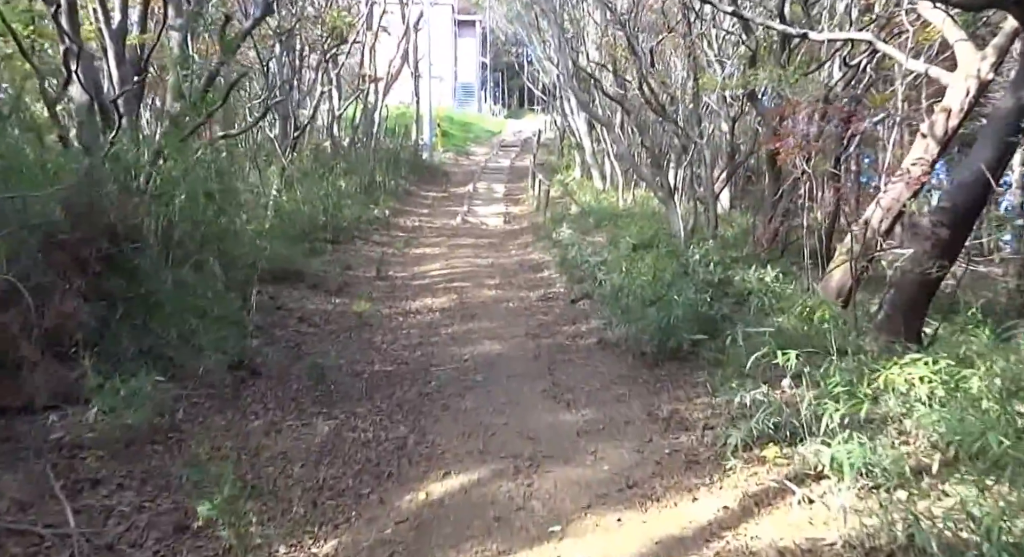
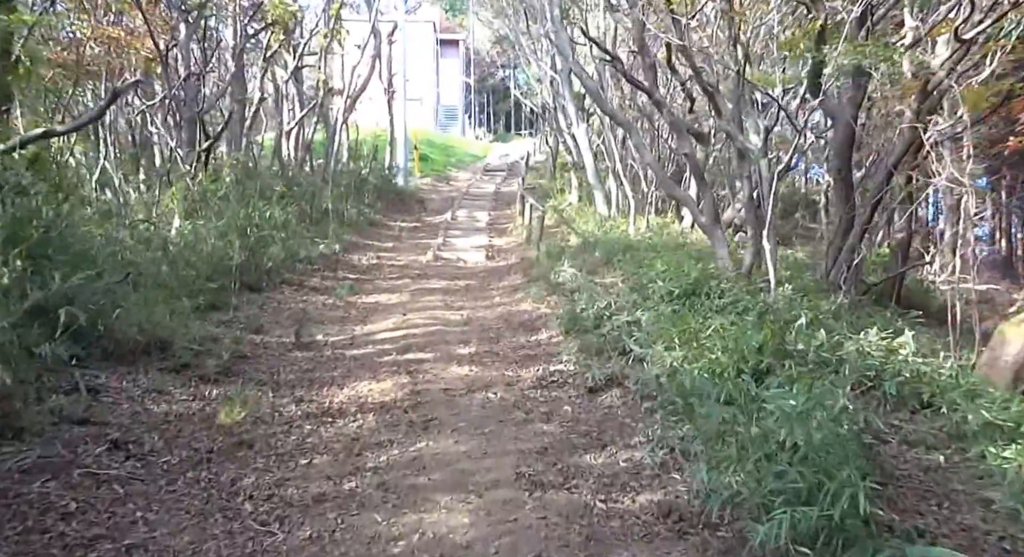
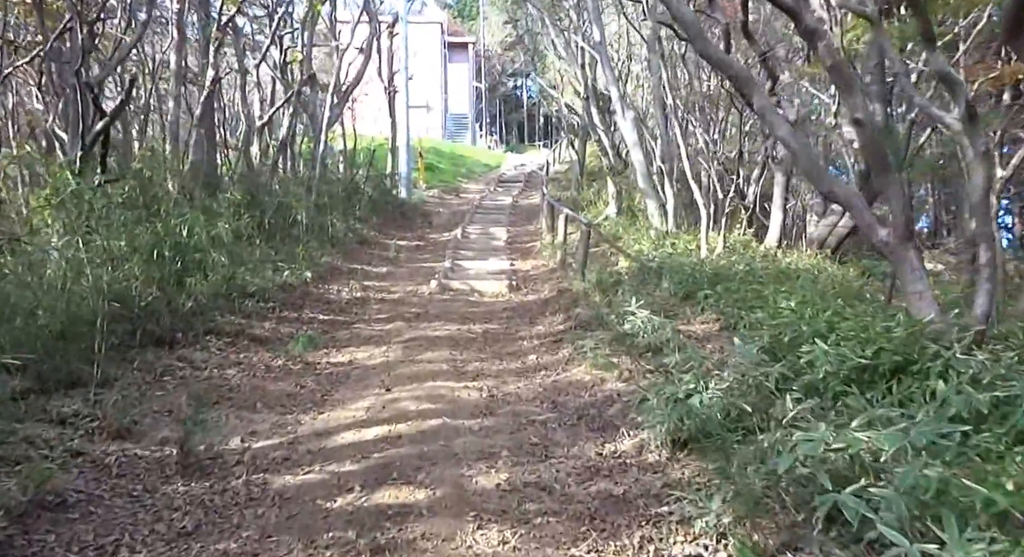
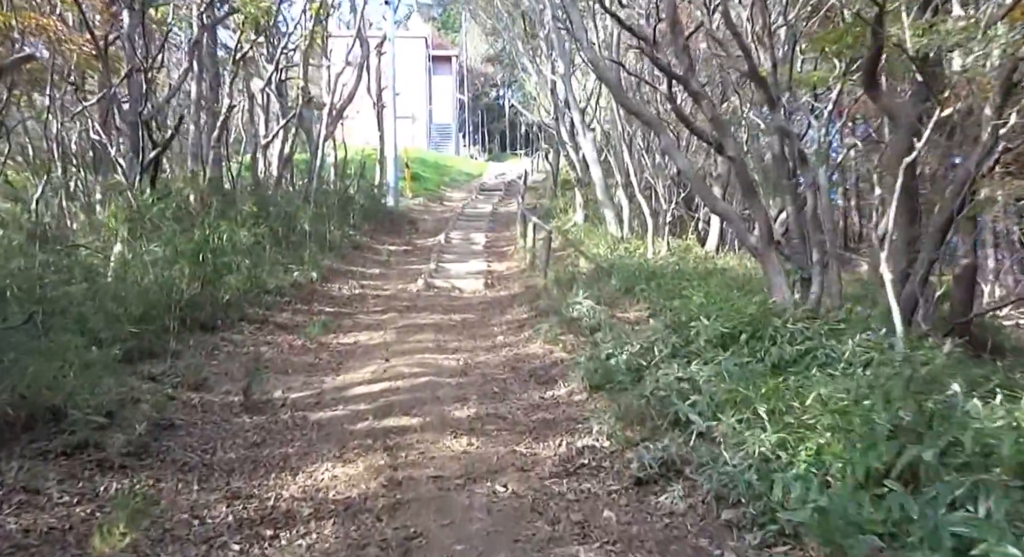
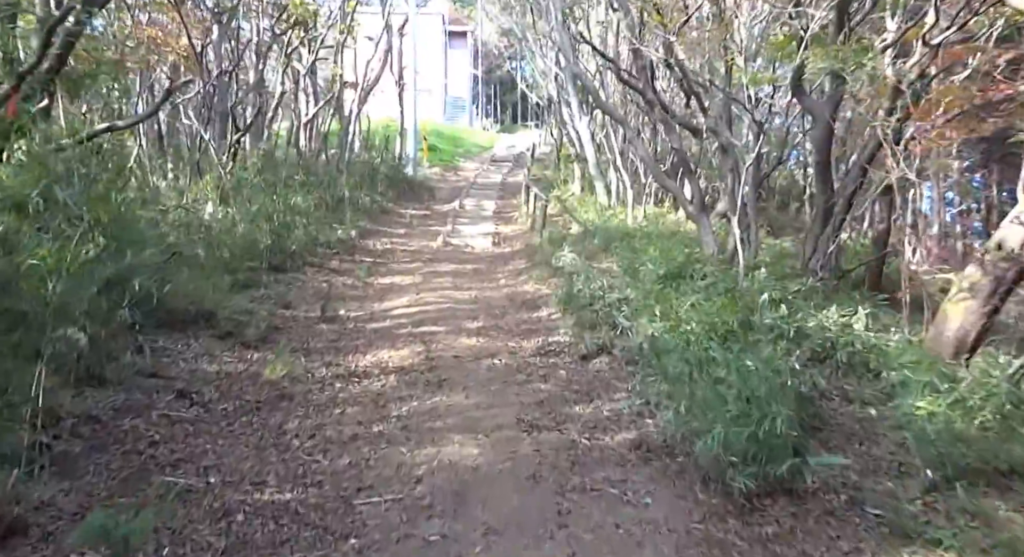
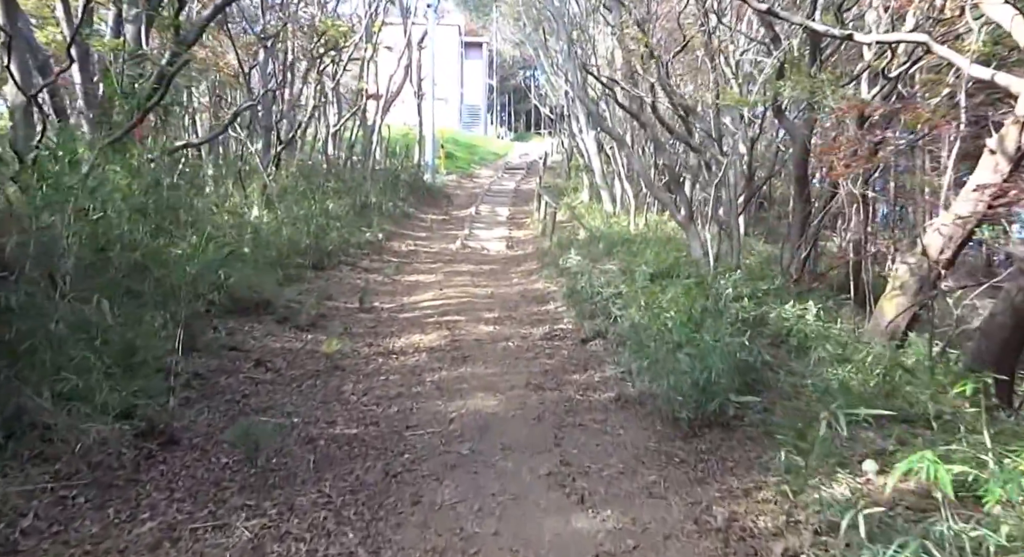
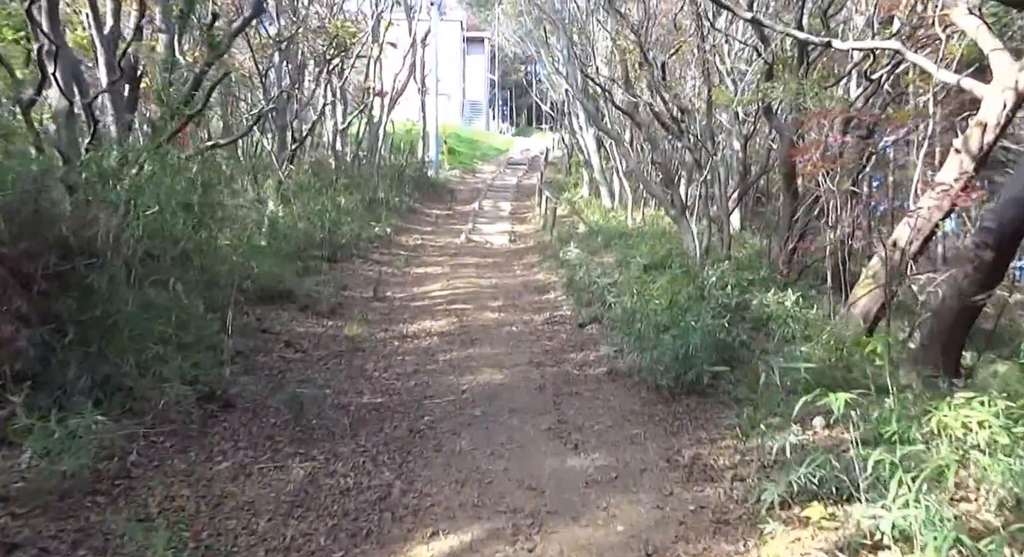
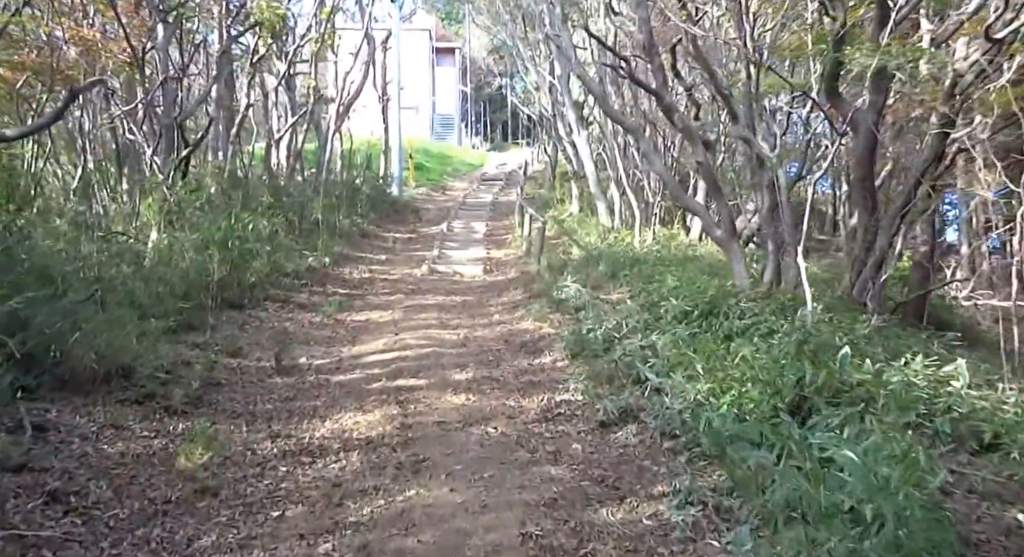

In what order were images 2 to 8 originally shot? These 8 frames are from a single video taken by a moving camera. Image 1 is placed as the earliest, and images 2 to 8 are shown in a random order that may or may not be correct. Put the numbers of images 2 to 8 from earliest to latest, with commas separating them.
7, 6, 5, 2, 8, 4, 3
